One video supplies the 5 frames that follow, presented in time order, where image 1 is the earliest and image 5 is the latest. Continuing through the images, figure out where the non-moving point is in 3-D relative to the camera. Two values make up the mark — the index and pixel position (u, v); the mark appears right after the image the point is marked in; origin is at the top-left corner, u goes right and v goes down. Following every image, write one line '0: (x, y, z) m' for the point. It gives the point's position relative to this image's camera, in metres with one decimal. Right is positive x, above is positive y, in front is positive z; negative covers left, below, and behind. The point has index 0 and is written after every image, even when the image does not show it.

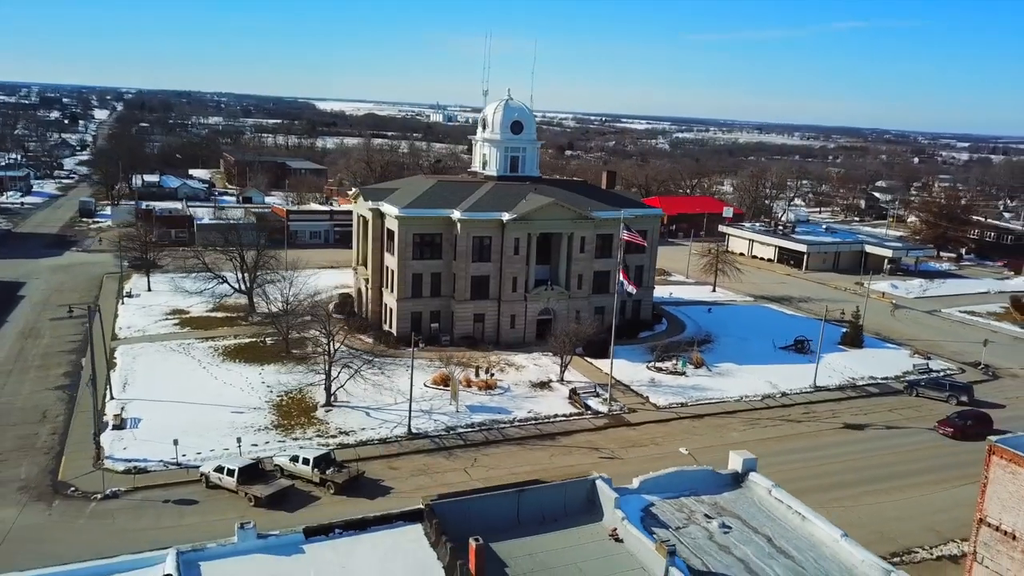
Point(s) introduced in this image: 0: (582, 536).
0: (+1.7, -5.7, +18.8) m
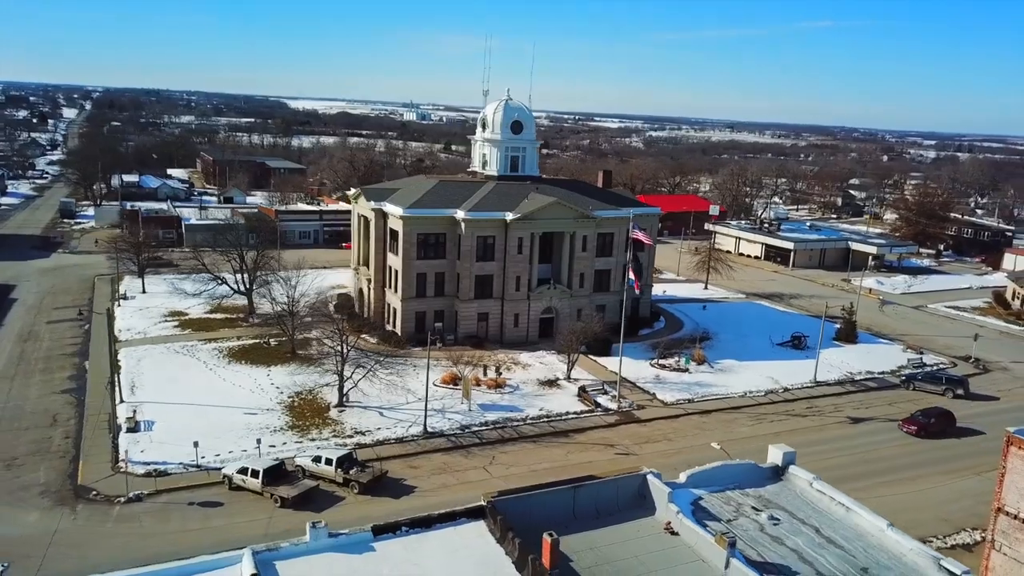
0: (+3.0, -5.7, +19.2) m
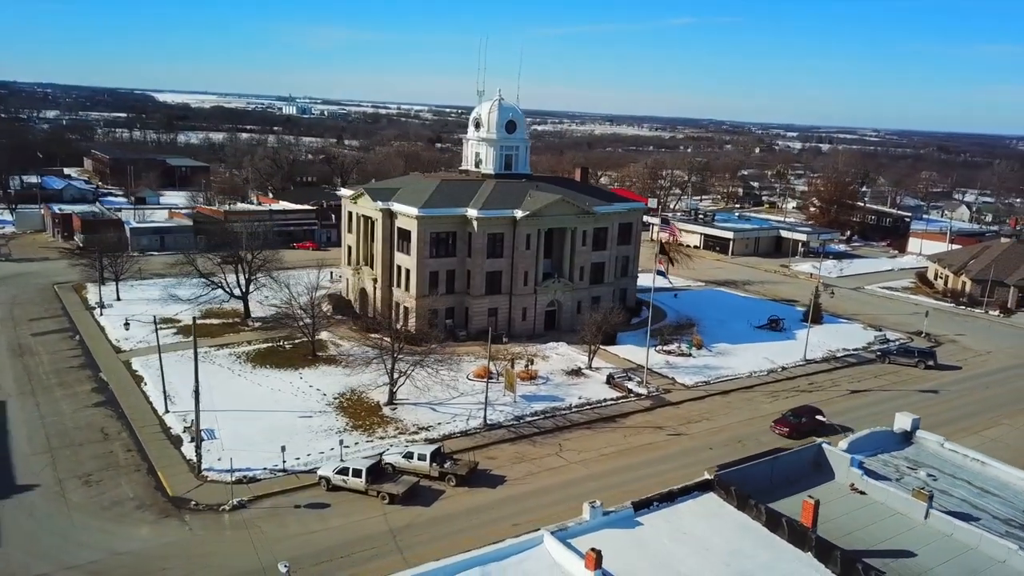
0: (+8.5, -5.4, +21.7) m
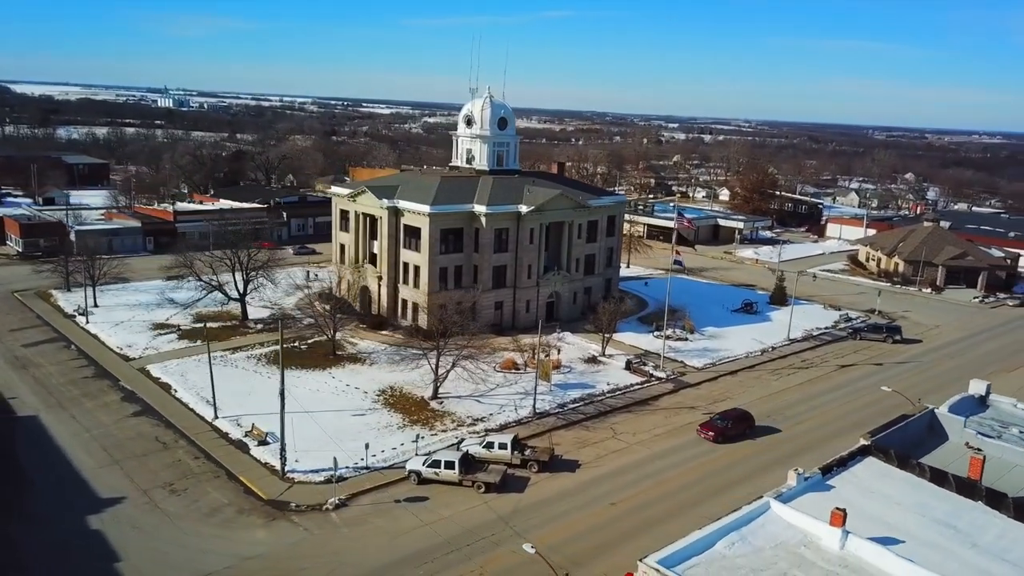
0: (+13.4, -4.9, +24.7) m
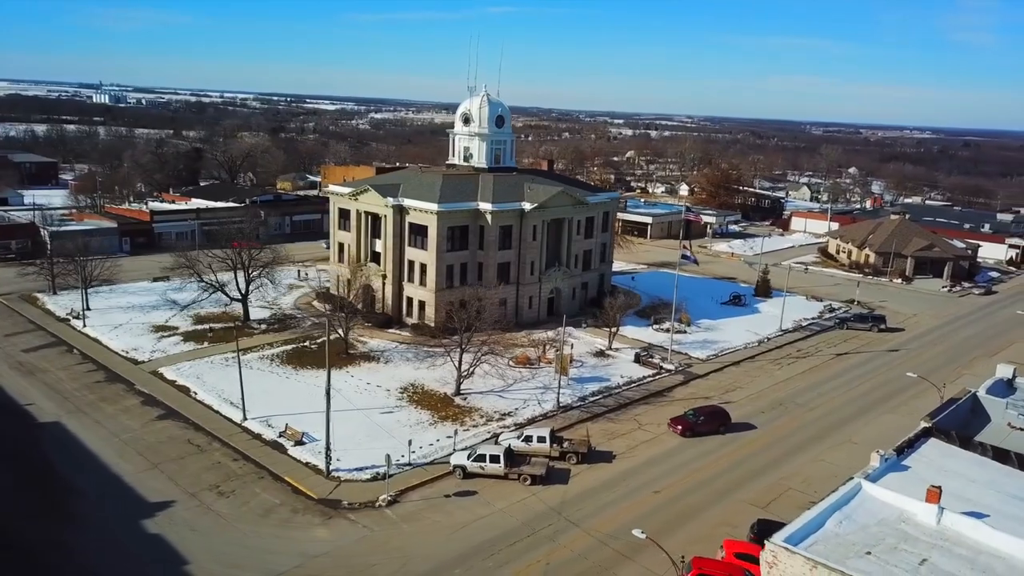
0: (+15.7, -4.6, +26.3) m
